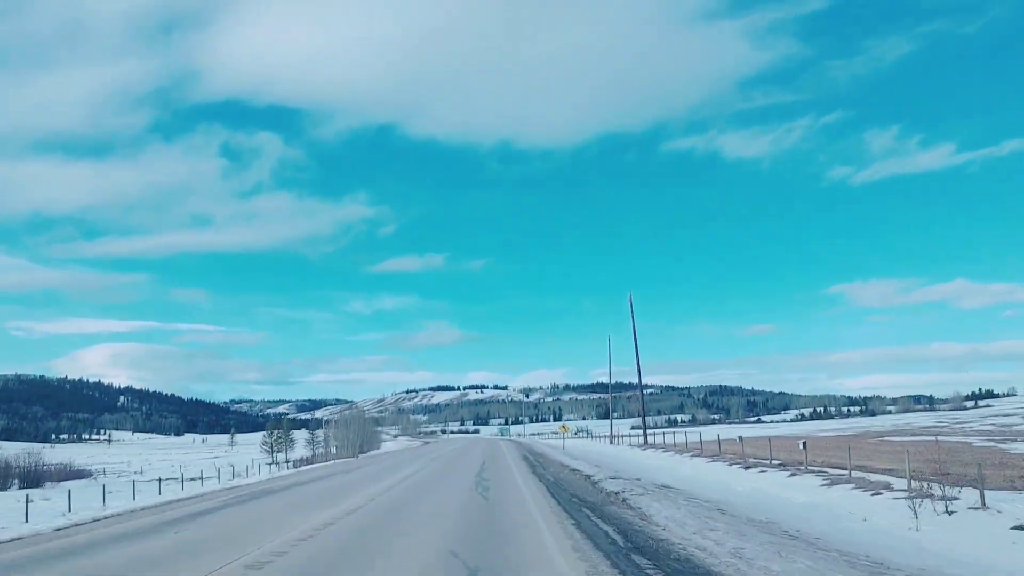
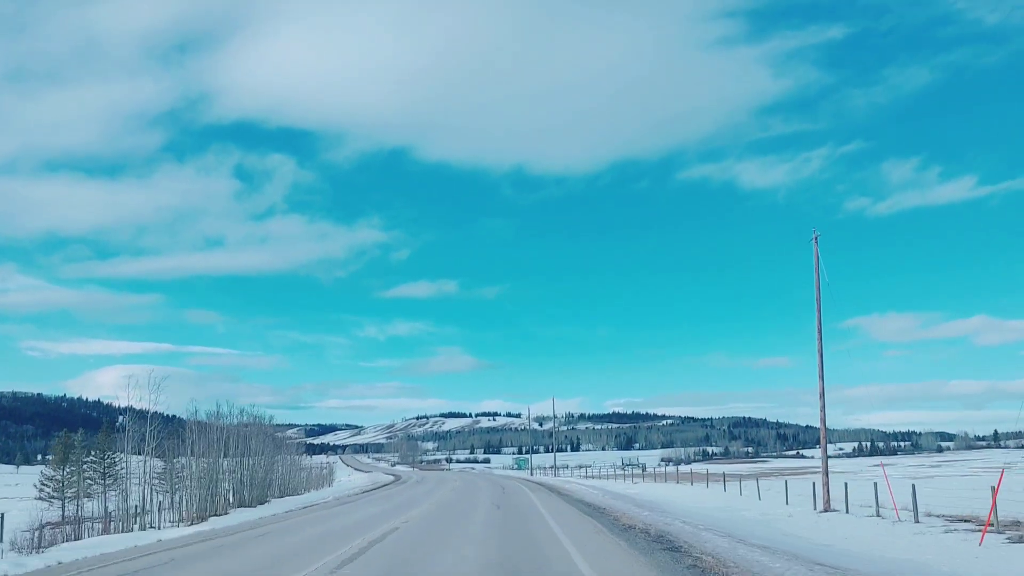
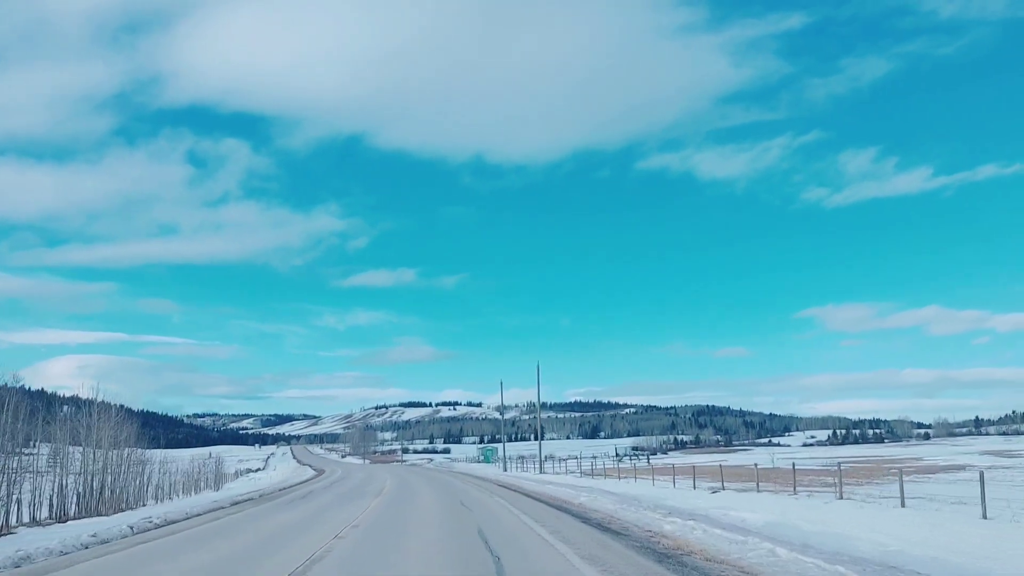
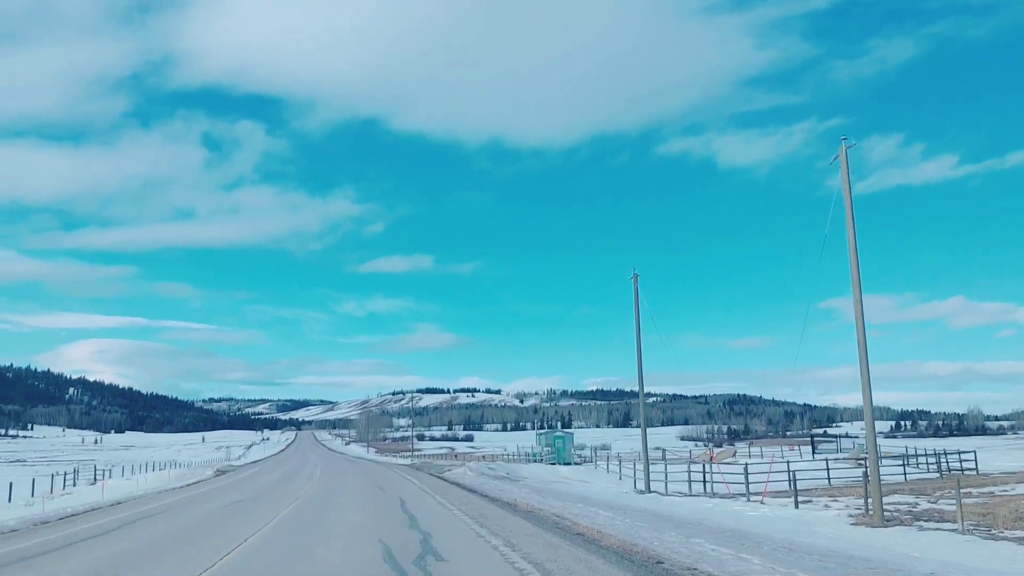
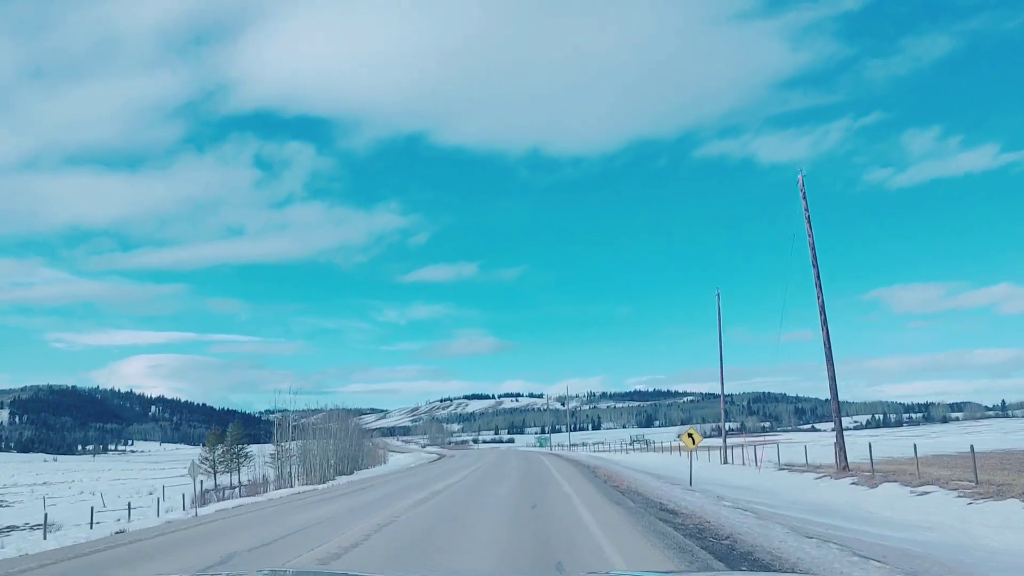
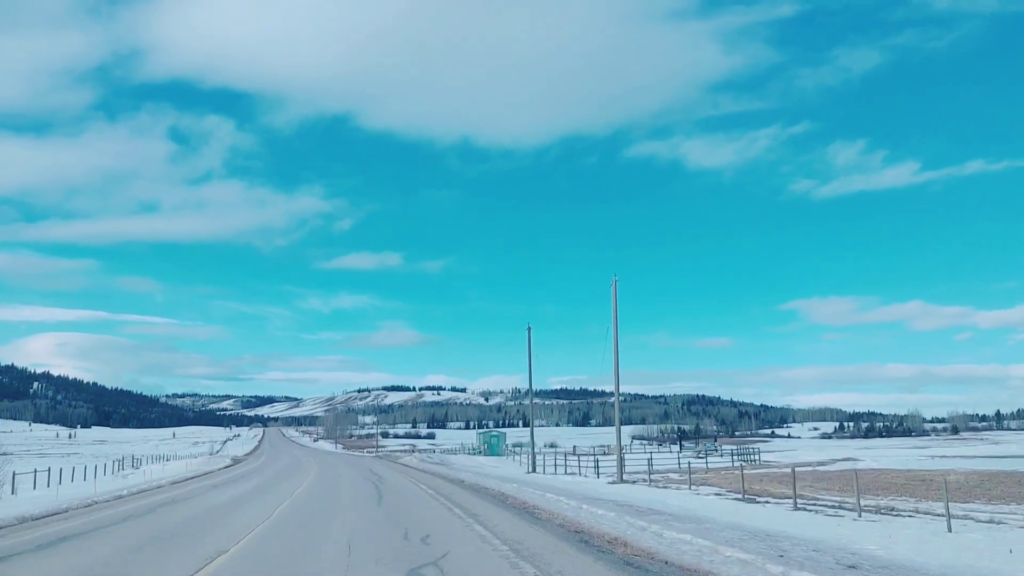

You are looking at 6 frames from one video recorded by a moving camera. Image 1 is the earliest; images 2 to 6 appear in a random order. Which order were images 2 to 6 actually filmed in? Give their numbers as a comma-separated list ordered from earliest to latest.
5, 2, 3, 6, 4
